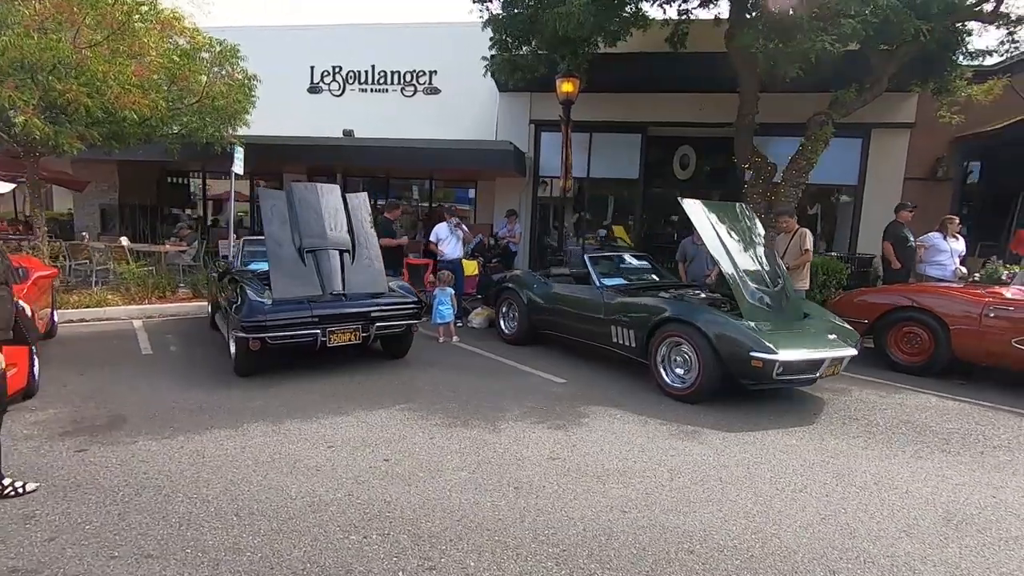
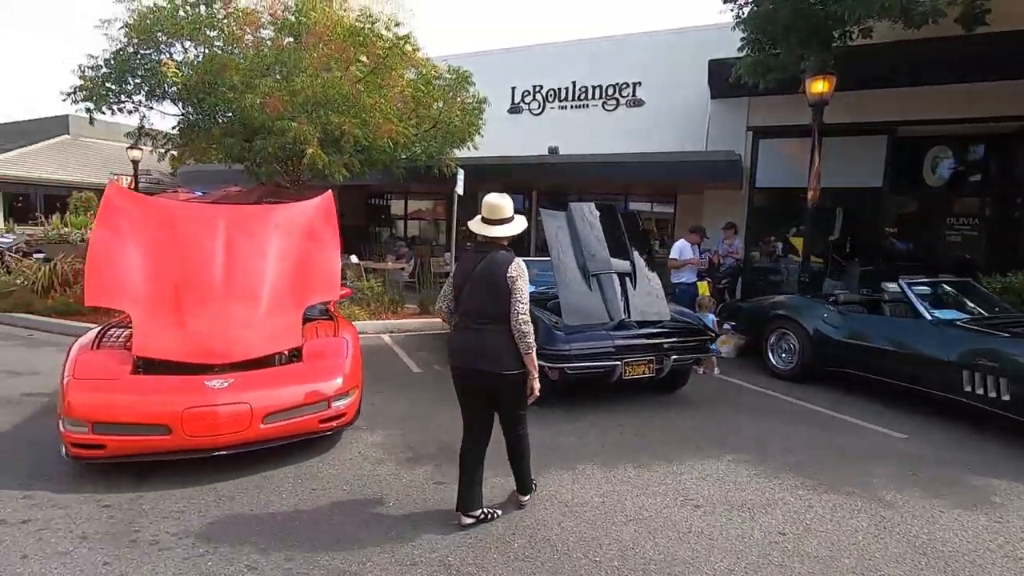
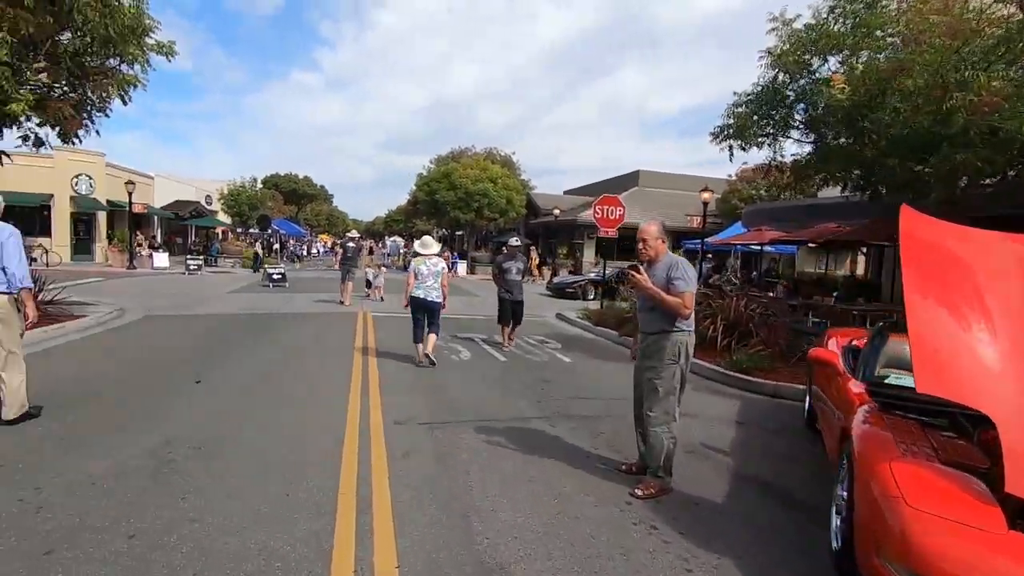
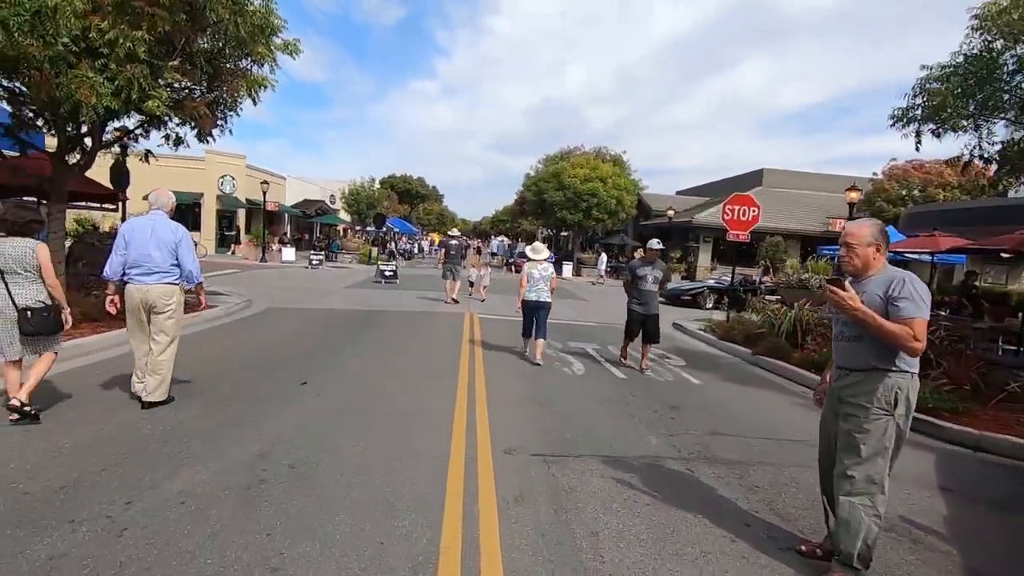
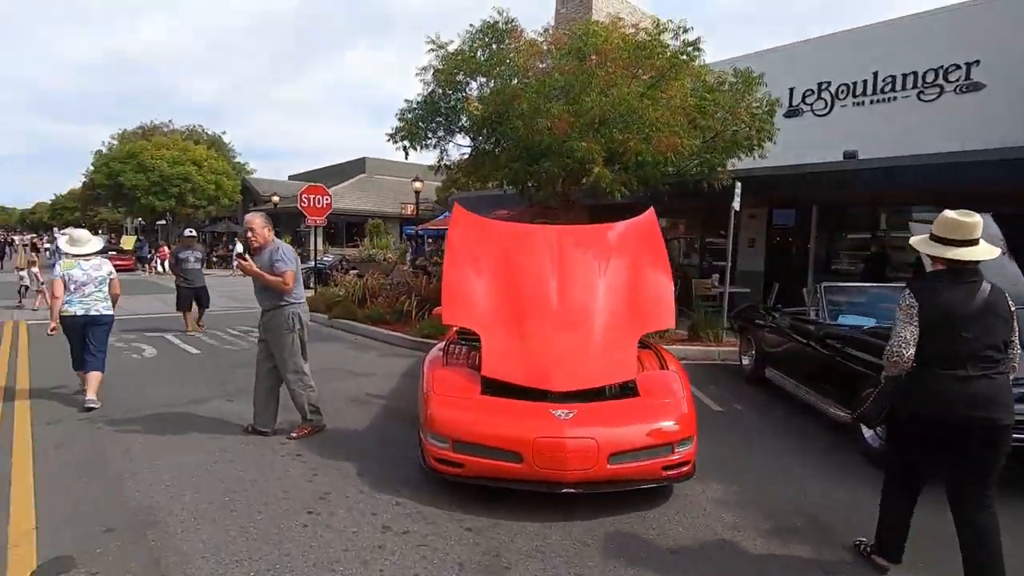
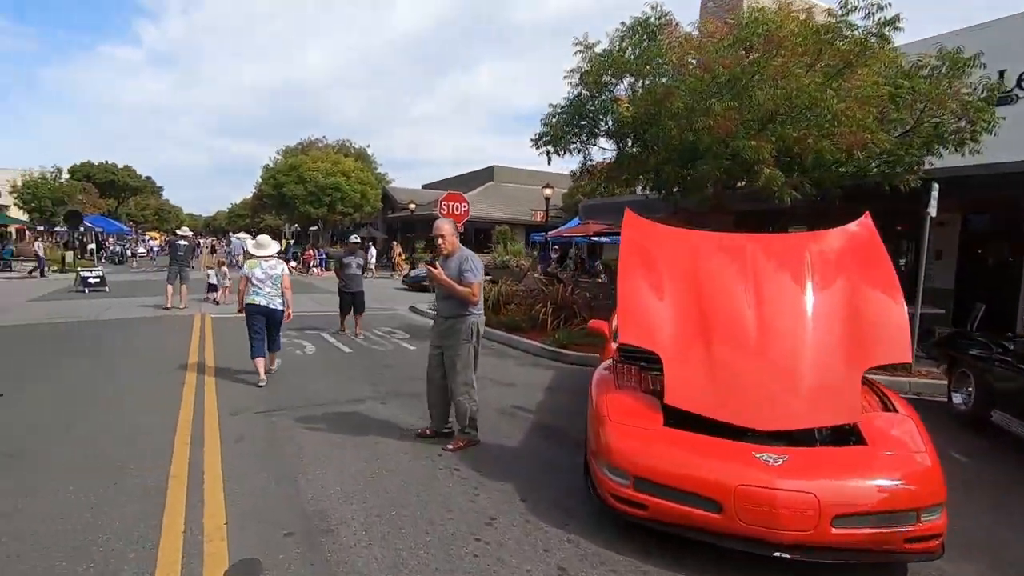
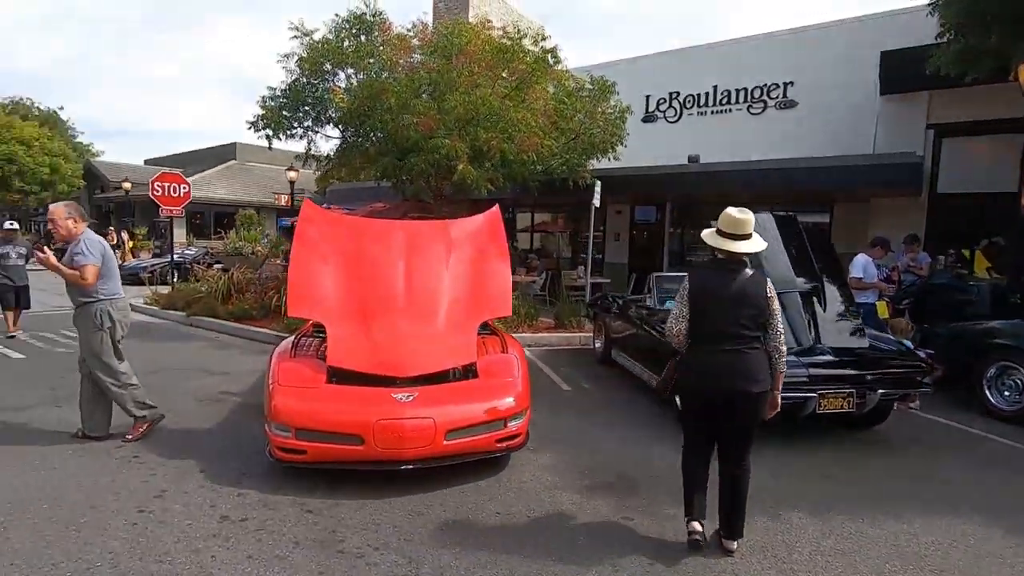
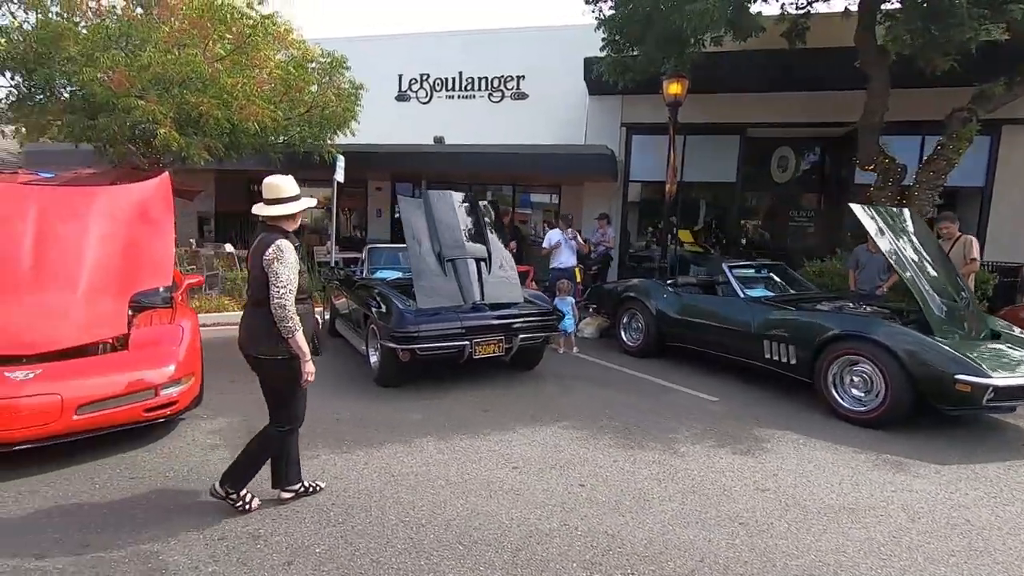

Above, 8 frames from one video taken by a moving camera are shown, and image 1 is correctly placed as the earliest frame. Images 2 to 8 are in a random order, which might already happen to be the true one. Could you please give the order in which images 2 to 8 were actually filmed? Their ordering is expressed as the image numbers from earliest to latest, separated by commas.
8, 2, 7, 5, 6, 3, 4
